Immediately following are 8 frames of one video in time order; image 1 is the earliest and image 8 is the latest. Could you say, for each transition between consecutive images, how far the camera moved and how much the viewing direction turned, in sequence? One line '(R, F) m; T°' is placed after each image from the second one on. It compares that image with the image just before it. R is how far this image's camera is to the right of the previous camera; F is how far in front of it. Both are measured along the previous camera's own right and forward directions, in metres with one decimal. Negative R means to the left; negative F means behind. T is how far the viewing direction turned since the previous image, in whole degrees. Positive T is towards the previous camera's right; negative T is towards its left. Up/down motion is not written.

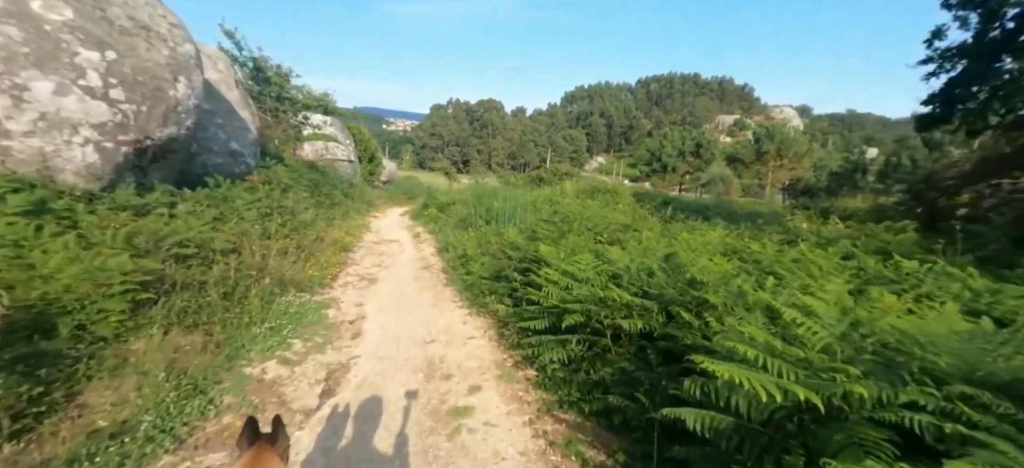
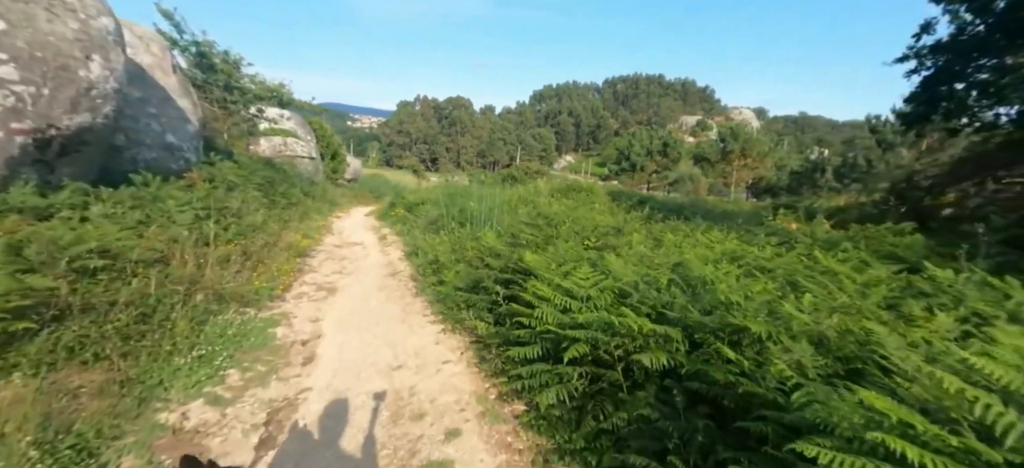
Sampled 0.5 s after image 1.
(-0.1, +0.7) m; +4°
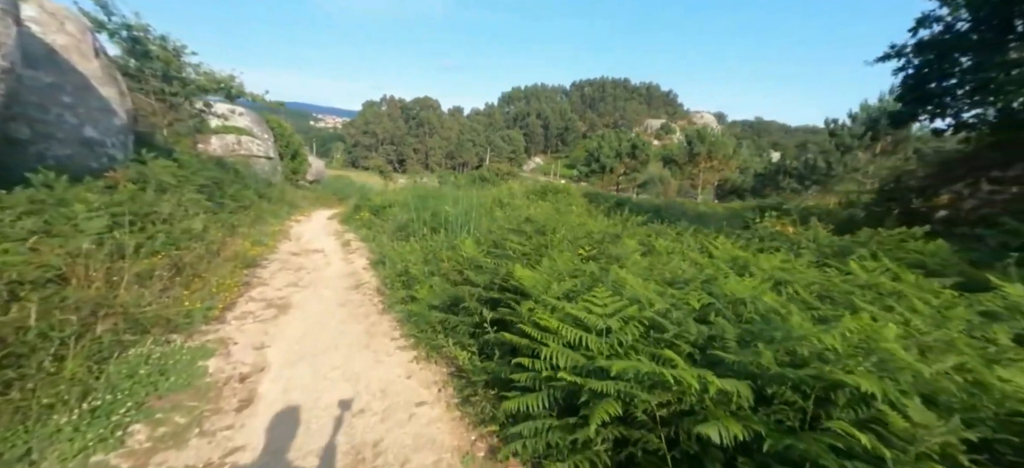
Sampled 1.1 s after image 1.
(-0.2, +0.8) m; +4°
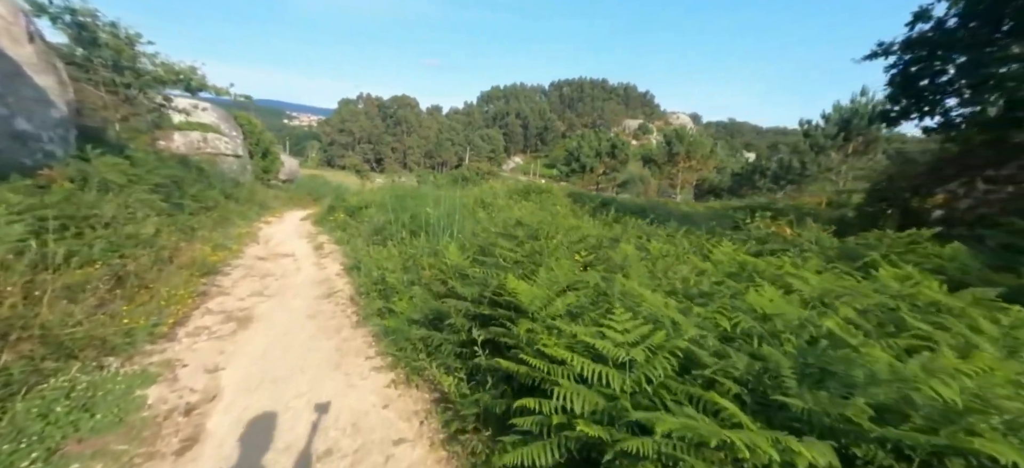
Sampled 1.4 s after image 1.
(-0.1, +0.5) m; +3°
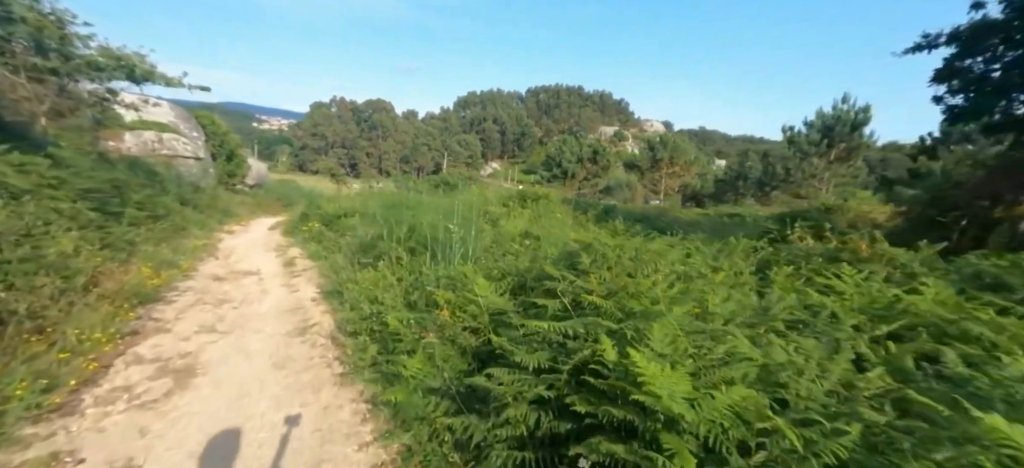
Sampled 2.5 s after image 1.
(-0.6, +1.3) m; +3°
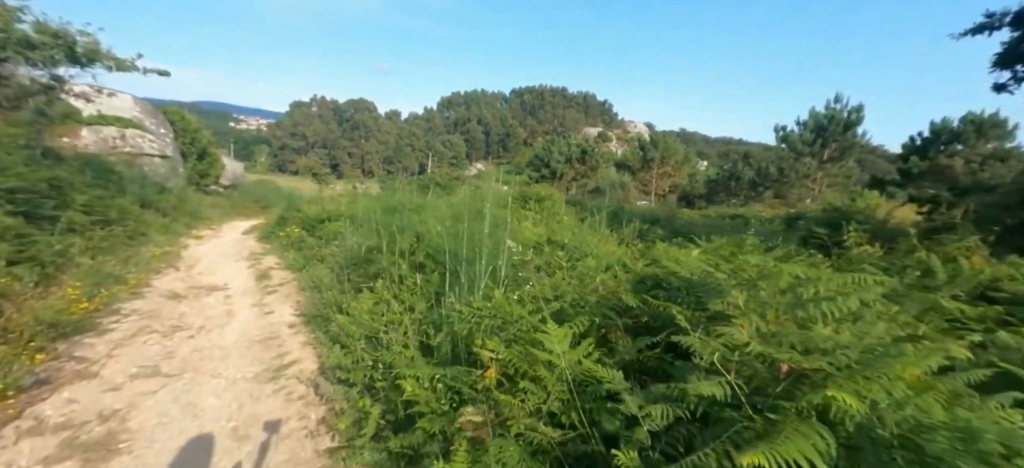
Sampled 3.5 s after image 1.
(-0.5, +1.2) m; +2°
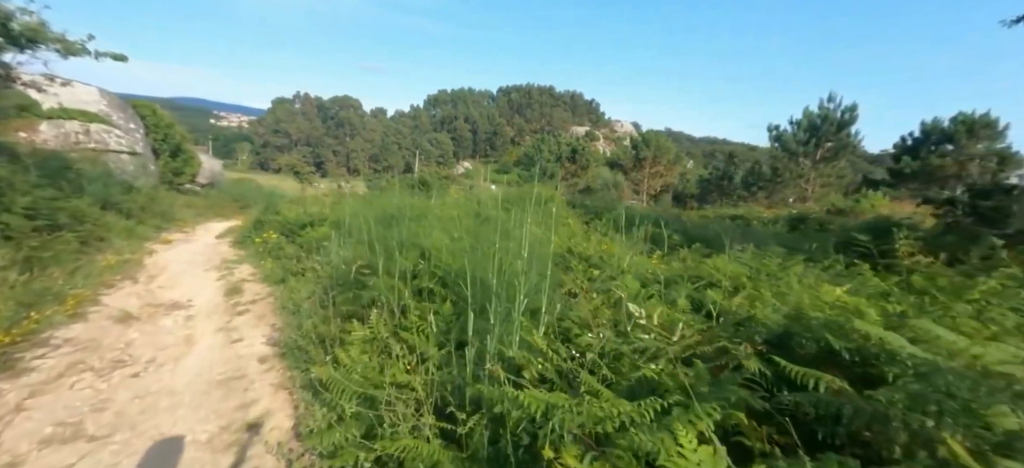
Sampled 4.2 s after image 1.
(-0.4, +0.9) m; +2°
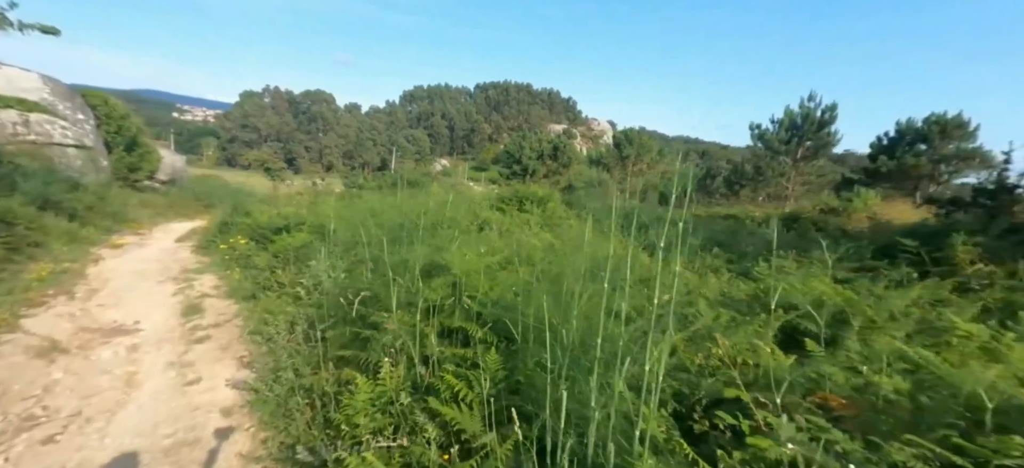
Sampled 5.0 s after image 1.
(-0.5, +0.9) m; +3°
